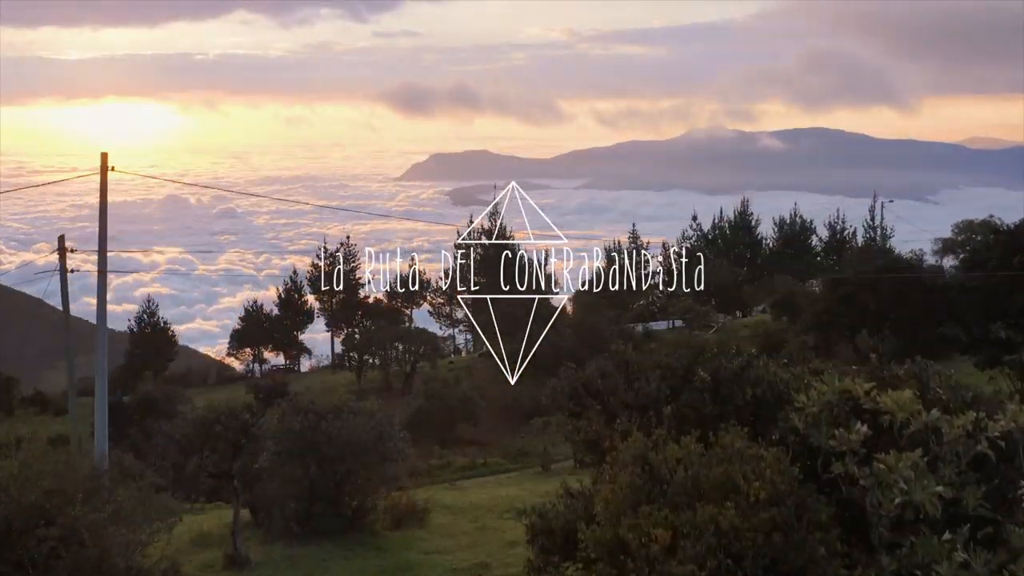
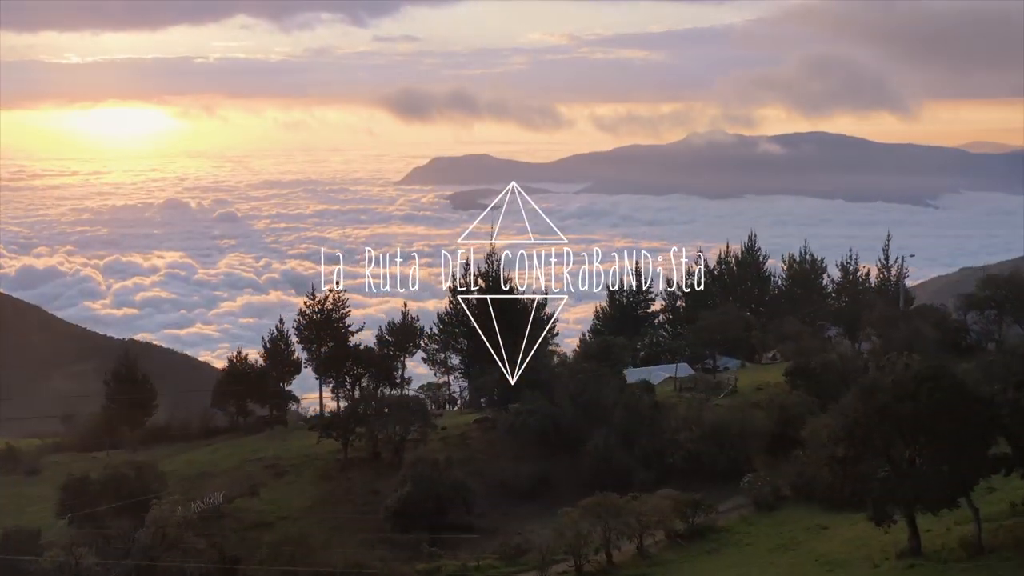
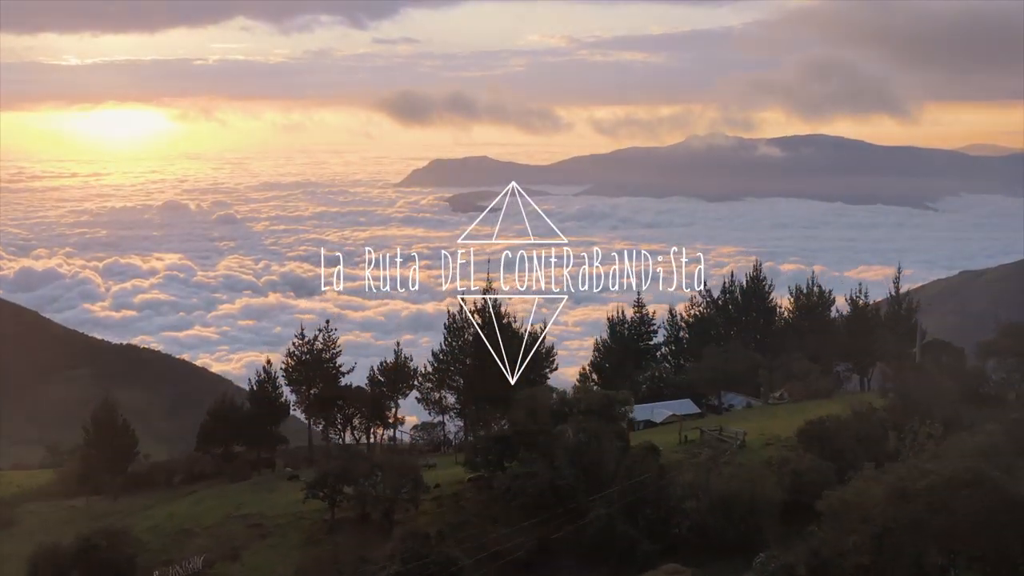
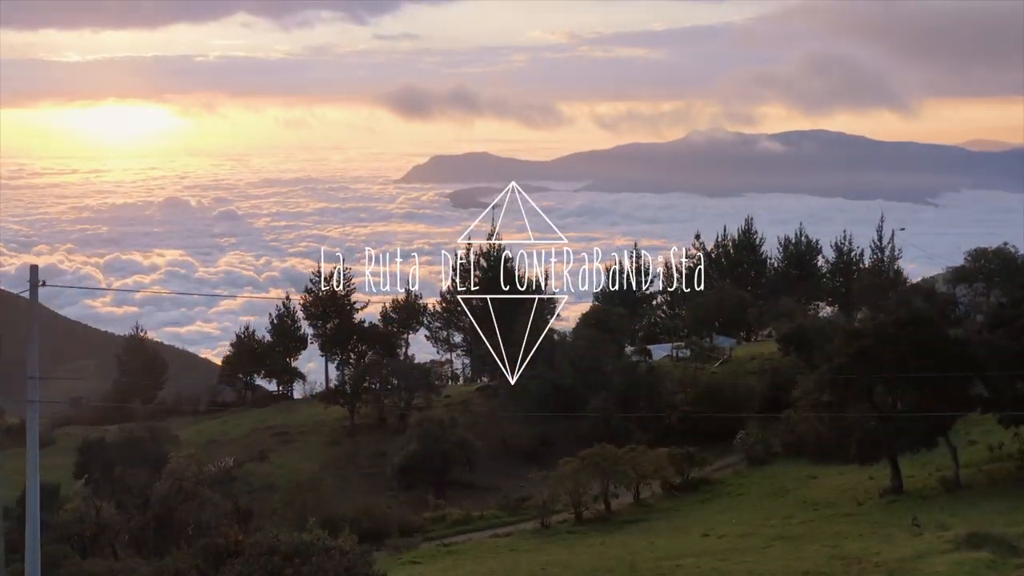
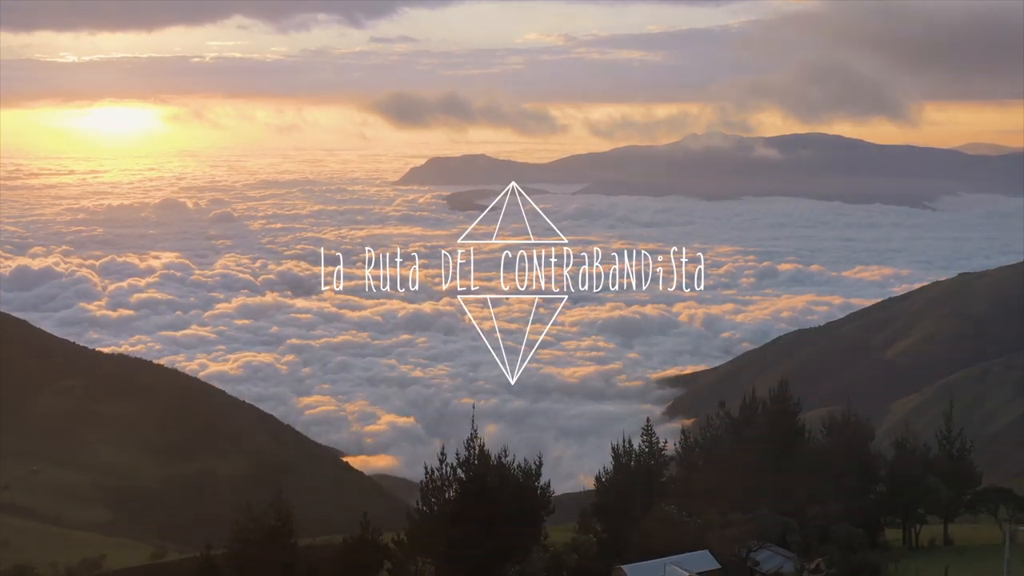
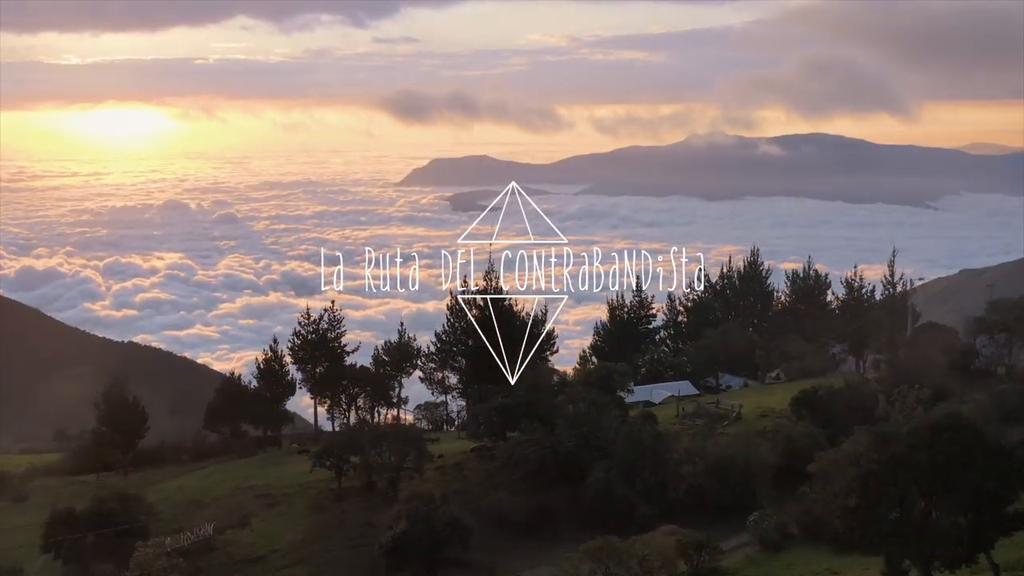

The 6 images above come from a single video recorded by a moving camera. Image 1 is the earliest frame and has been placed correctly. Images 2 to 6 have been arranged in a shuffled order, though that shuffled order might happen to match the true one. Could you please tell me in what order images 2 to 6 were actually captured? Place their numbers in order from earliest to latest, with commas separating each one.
4, 2, 6, 3, 5
